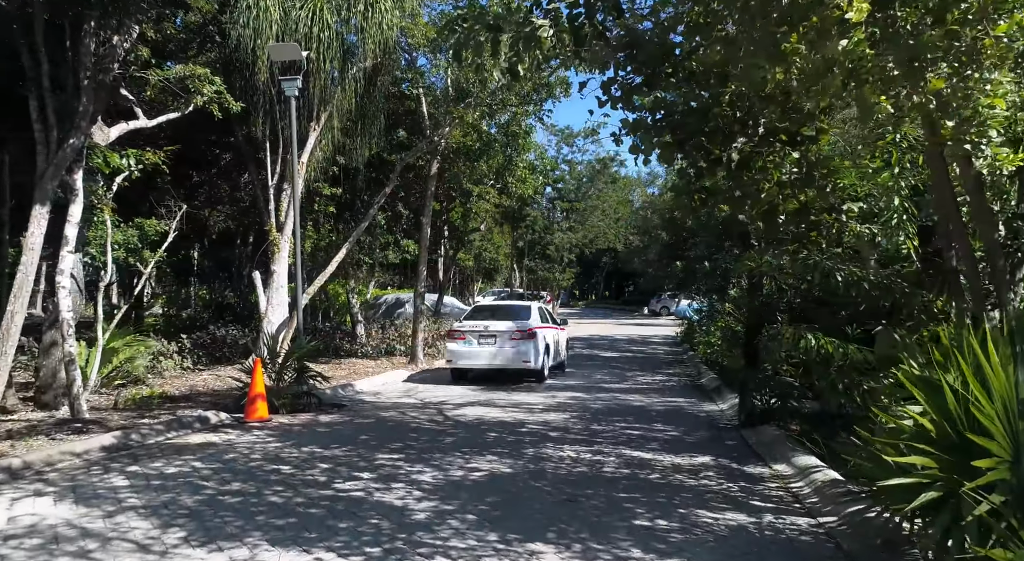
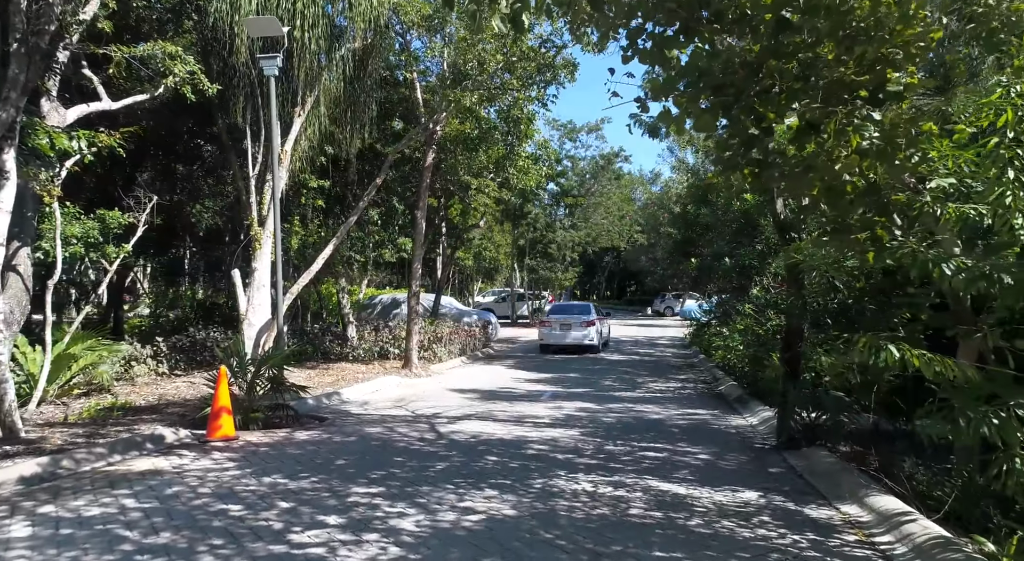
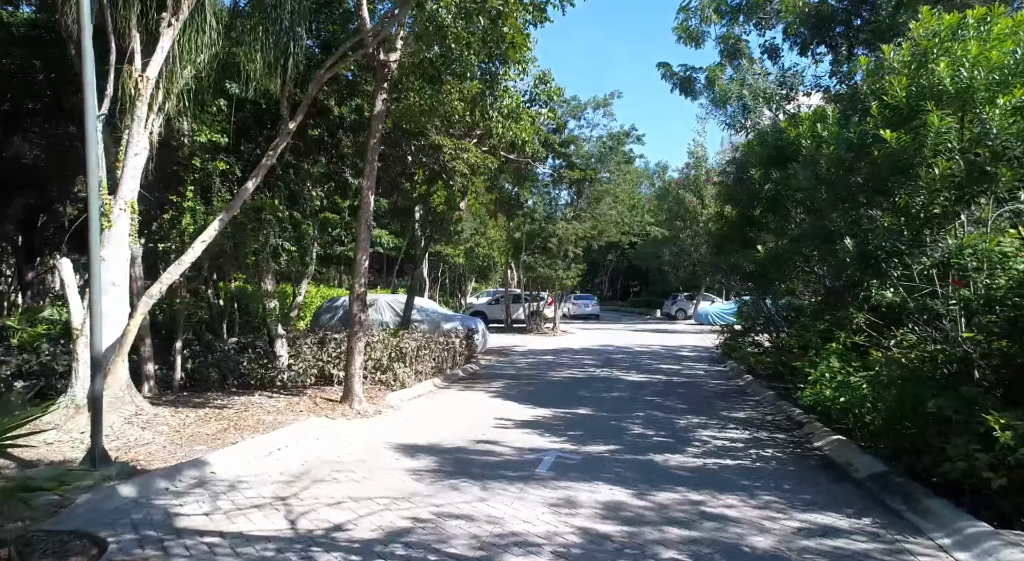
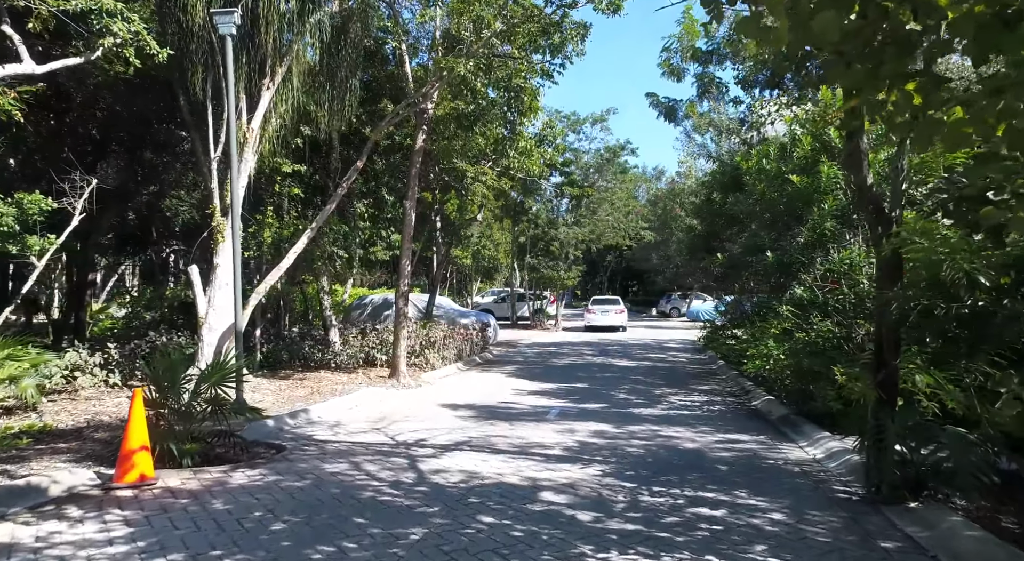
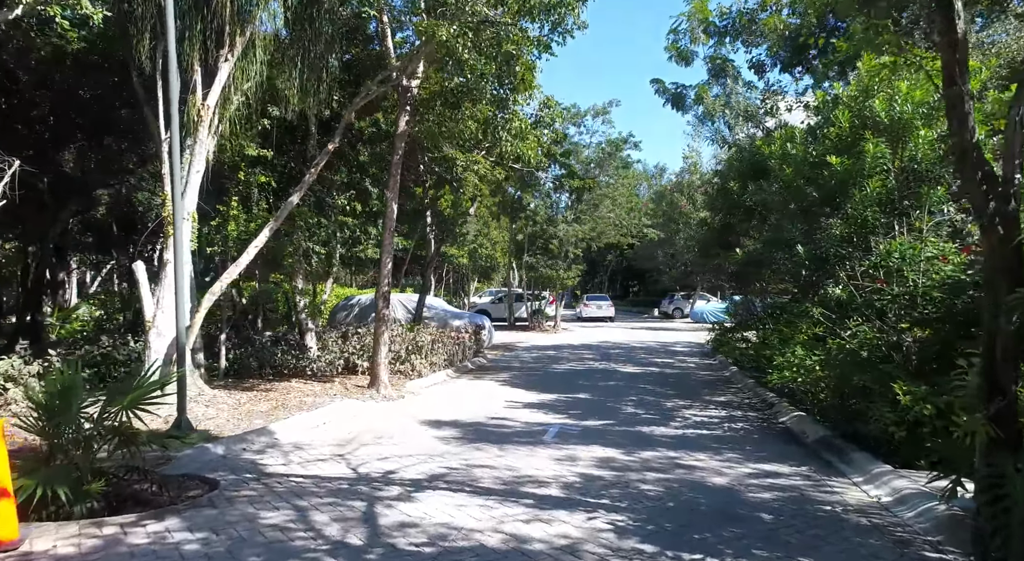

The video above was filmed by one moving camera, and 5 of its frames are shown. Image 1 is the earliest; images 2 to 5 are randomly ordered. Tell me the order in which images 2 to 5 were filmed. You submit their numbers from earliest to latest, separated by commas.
2, 4, 5, 3
